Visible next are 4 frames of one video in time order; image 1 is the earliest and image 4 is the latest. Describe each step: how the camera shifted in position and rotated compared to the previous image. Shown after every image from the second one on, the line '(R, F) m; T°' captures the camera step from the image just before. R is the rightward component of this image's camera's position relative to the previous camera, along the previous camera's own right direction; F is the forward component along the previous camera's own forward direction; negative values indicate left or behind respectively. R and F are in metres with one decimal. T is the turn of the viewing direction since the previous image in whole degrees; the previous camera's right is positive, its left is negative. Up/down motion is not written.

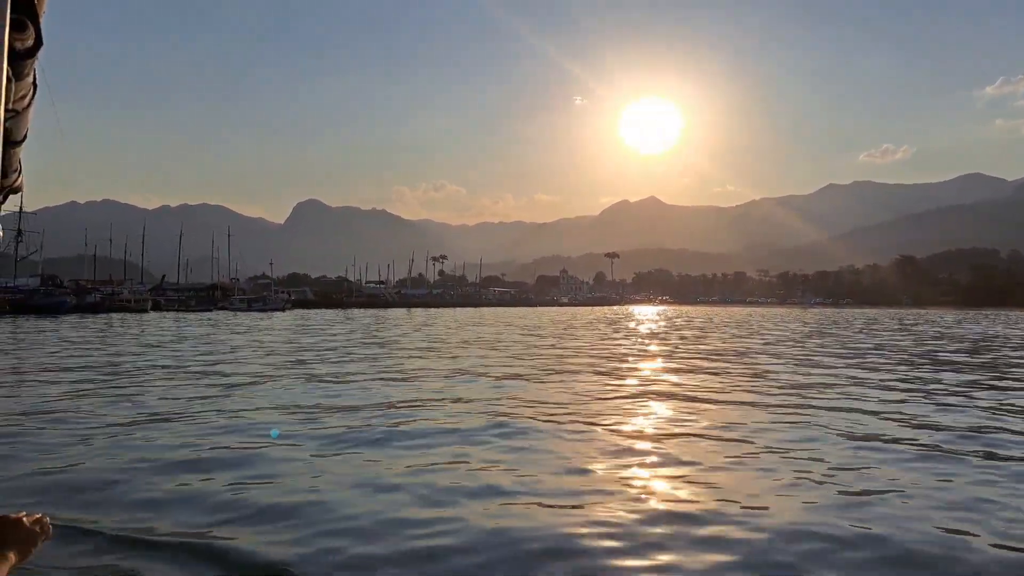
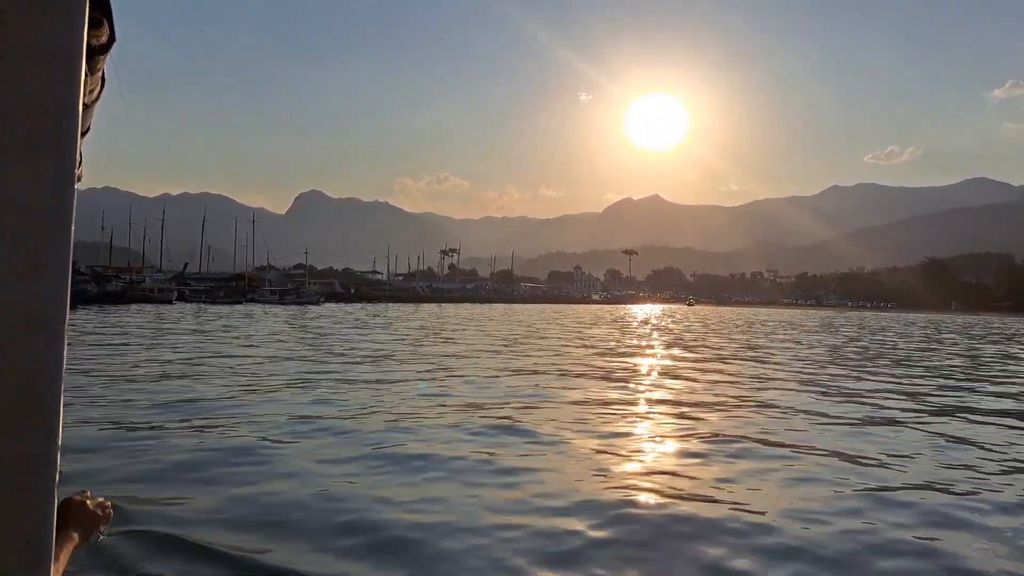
(-2.7, +0.9) m; 0°
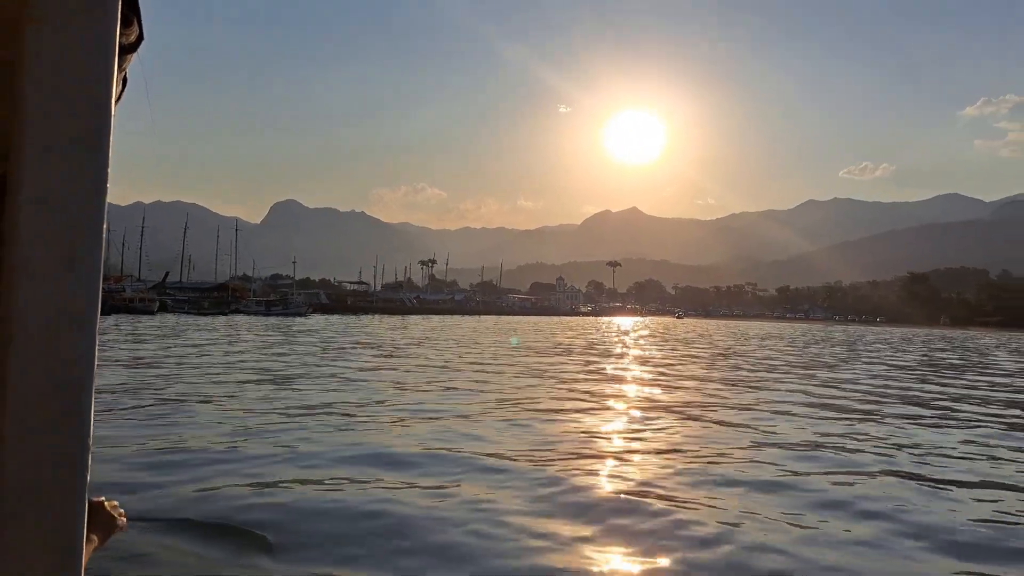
(-1.1, +0.5) m; +2°
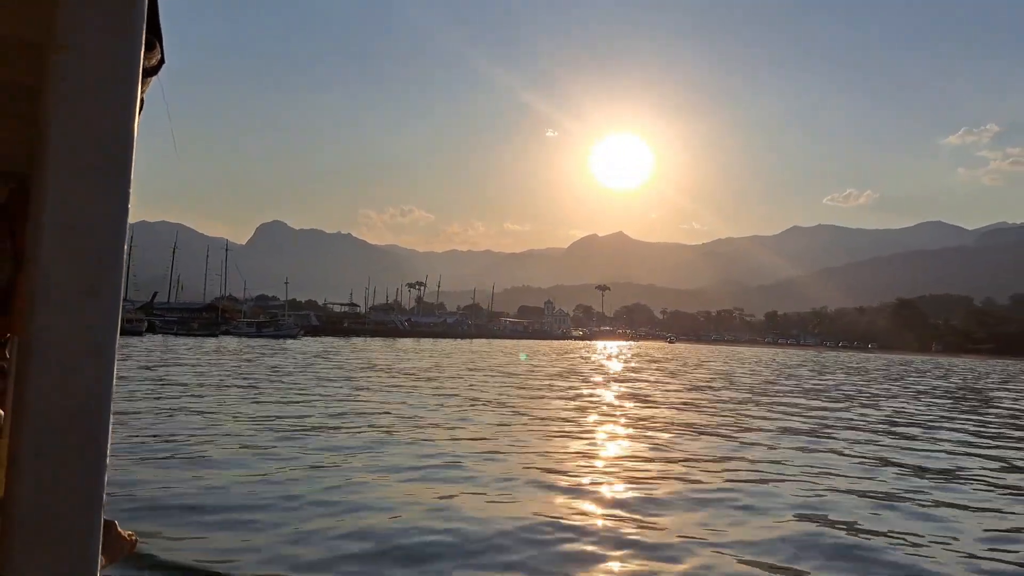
(-0.5, +0.1) m; +1°
